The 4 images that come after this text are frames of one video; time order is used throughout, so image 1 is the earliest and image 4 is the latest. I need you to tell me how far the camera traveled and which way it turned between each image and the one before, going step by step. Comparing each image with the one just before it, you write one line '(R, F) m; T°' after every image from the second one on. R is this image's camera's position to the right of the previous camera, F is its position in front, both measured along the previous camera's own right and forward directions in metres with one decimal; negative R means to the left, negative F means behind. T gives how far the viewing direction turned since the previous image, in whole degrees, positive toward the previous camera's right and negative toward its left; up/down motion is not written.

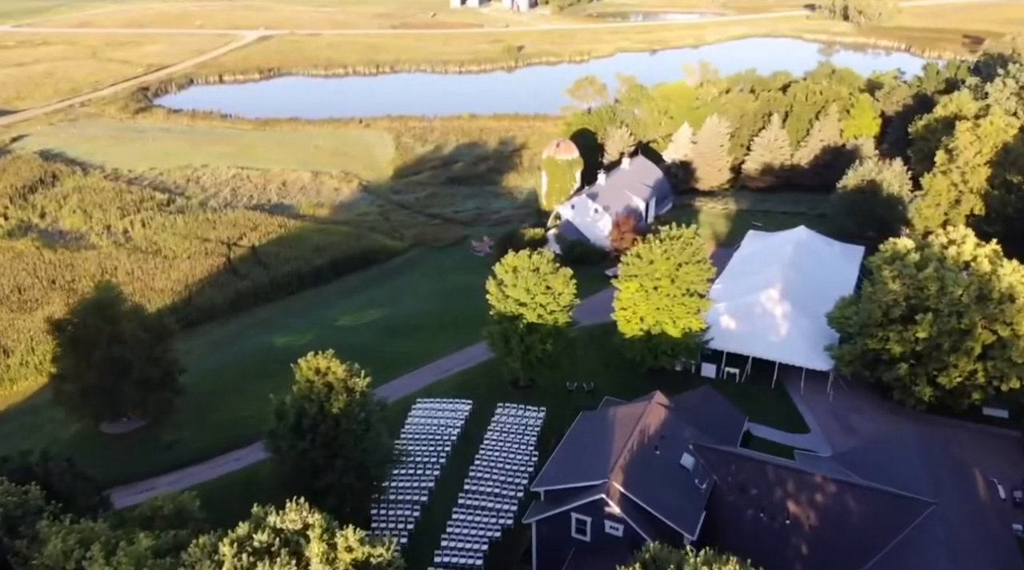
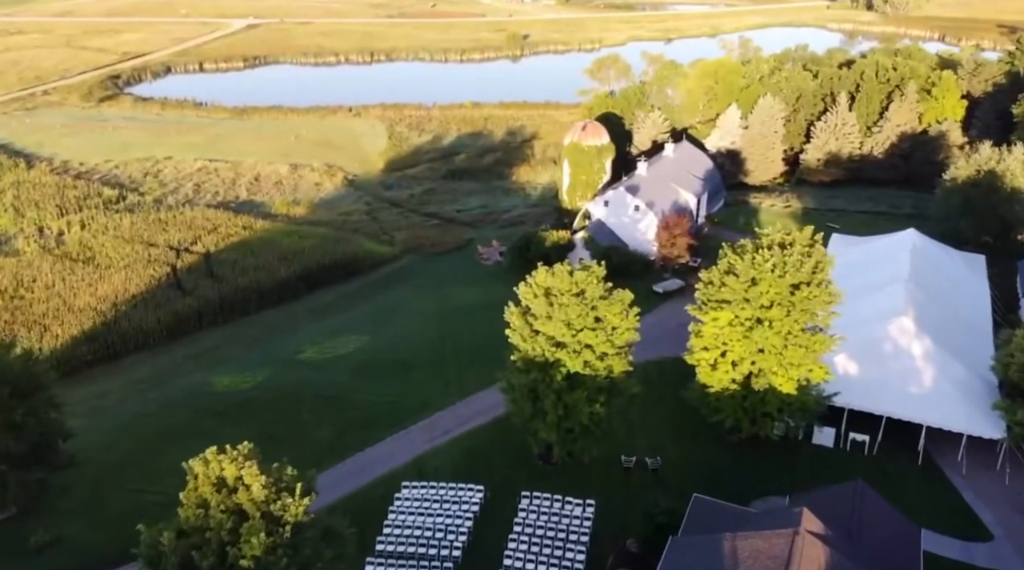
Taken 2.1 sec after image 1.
(-1.1, +15.3) m; 0°
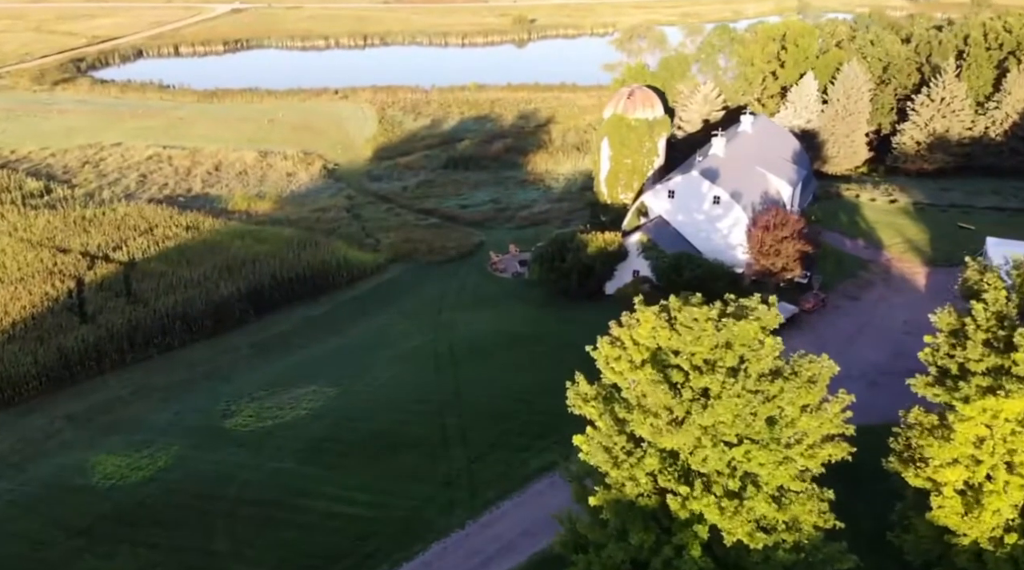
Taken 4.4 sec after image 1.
(-1.3, +15.9) m; 0°
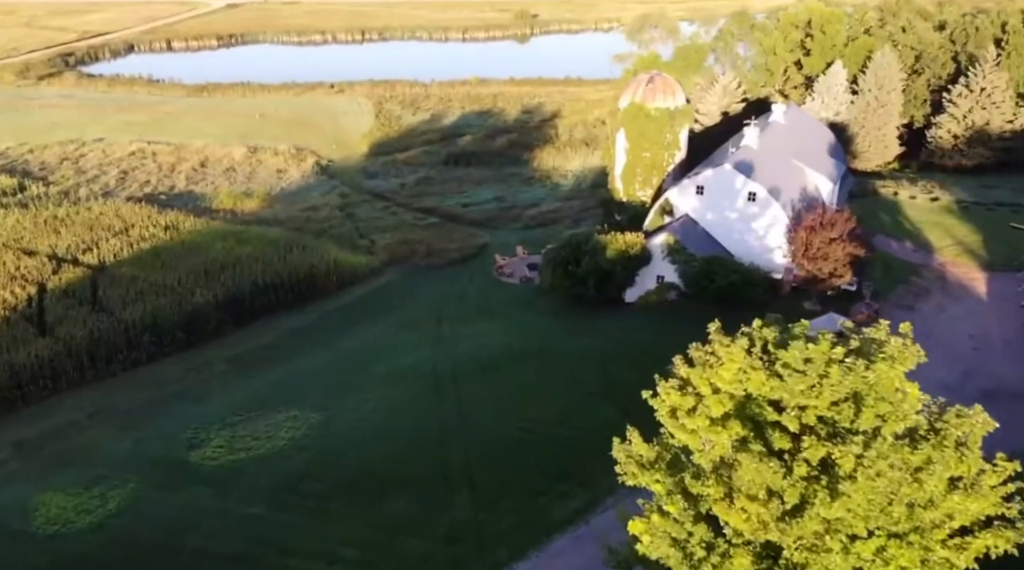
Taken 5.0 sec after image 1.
(-0.4, +4.4) m; 0°
